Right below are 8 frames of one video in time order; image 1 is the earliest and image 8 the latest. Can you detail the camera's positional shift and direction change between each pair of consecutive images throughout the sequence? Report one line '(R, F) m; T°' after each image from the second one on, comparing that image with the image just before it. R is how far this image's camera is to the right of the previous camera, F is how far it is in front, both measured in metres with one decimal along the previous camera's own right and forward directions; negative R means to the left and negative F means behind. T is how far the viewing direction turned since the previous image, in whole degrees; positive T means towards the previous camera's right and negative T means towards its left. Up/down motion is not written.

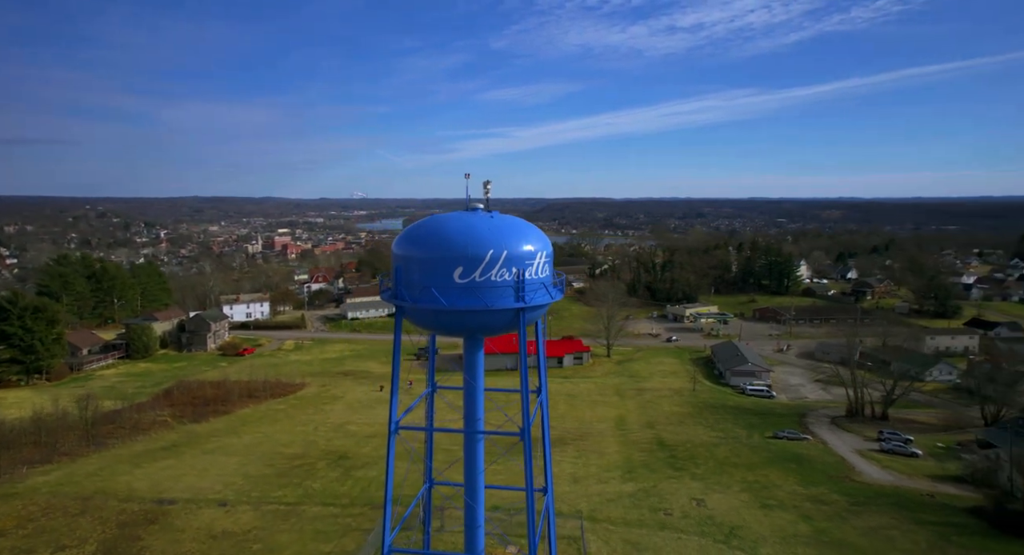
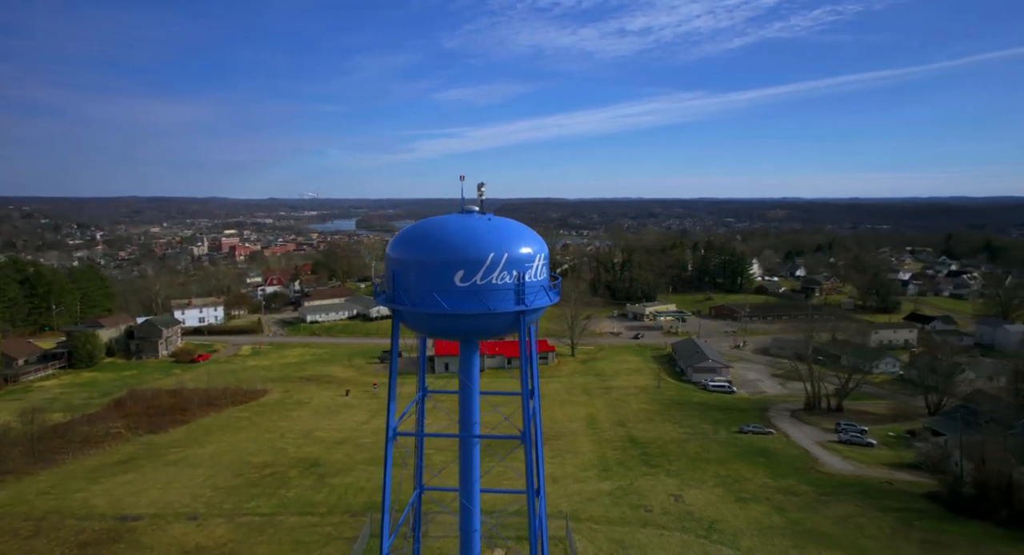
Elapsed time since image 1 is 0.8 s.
(-0.7, 0.0) m; +5°
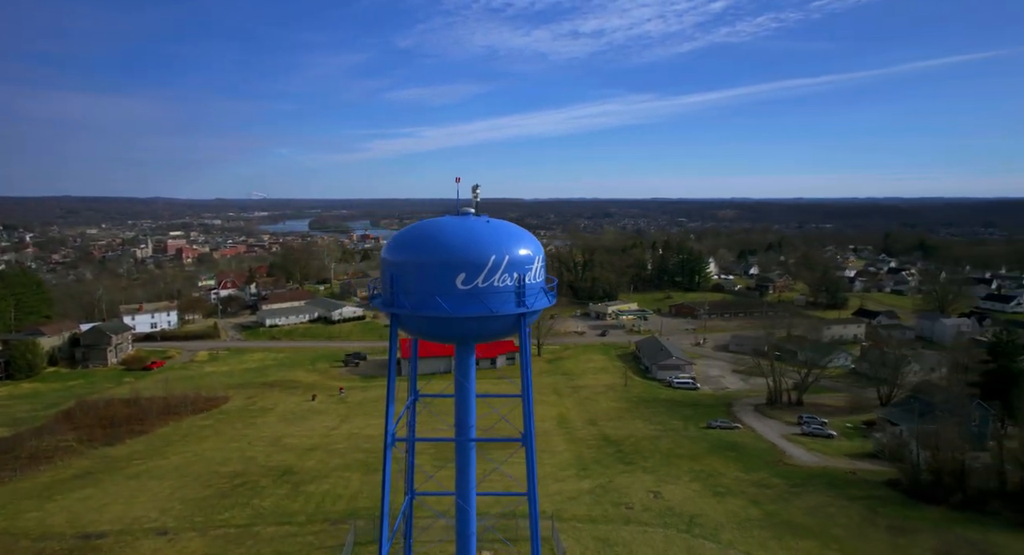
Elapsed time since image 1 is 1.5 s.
(-0.7, 0.0) m; +5°
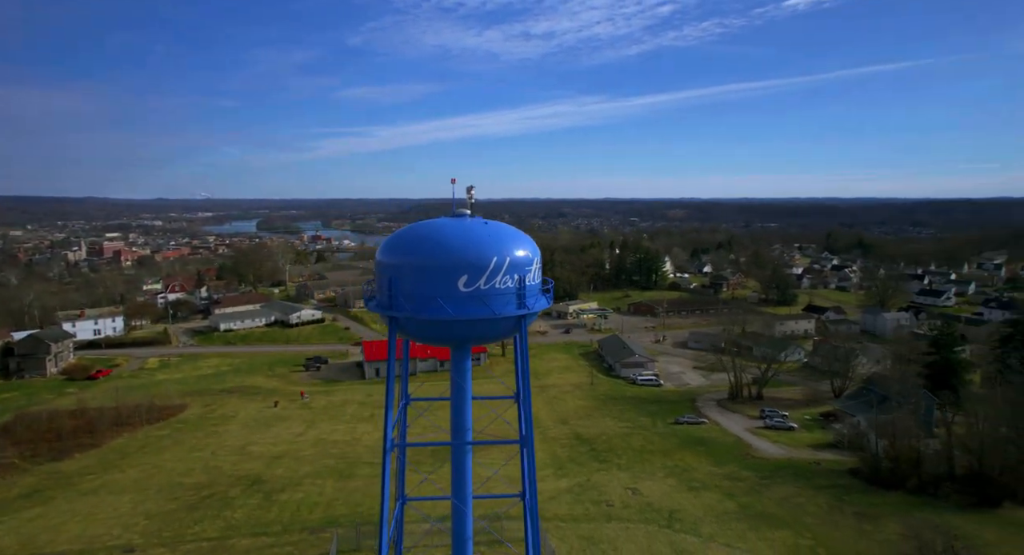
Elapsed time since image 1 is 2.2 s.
(-0.7, +0.1) m; +5°
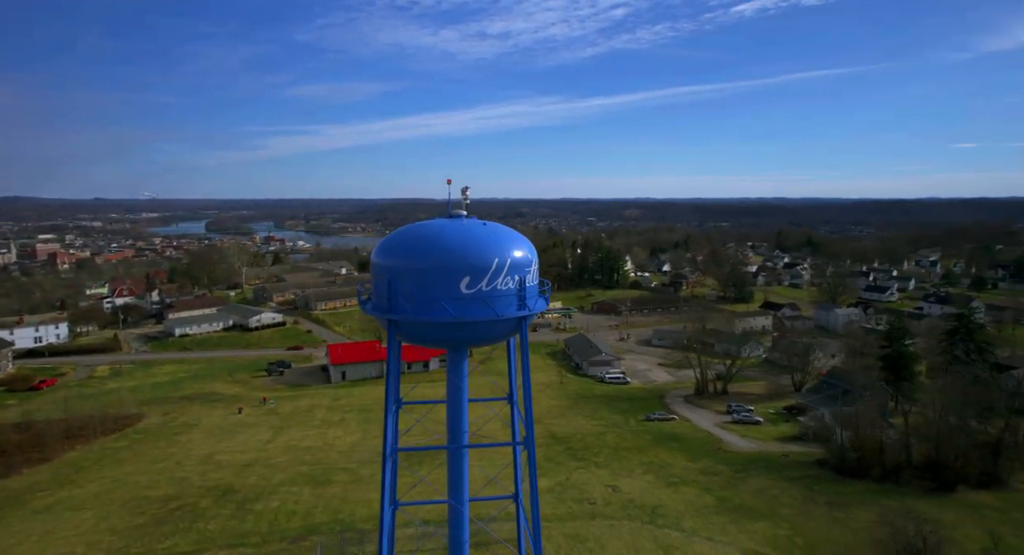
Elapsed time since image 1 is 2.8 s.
(-0.7, +0.1) m; +4°
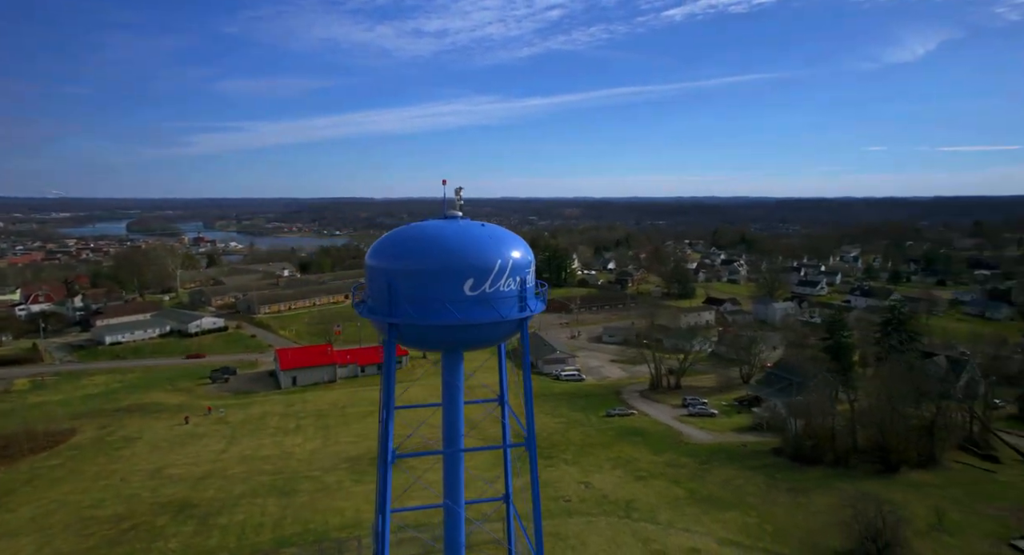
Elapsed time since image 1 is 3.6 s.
(-0.9, +0.2) m; +6°
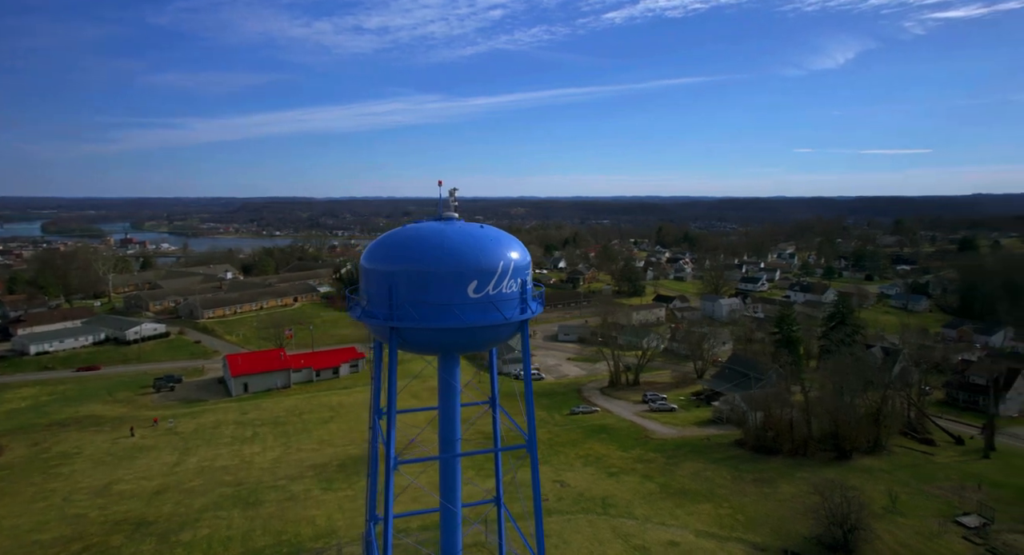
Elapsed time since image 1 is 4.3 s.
(-0.8, +0.2) m; +6°
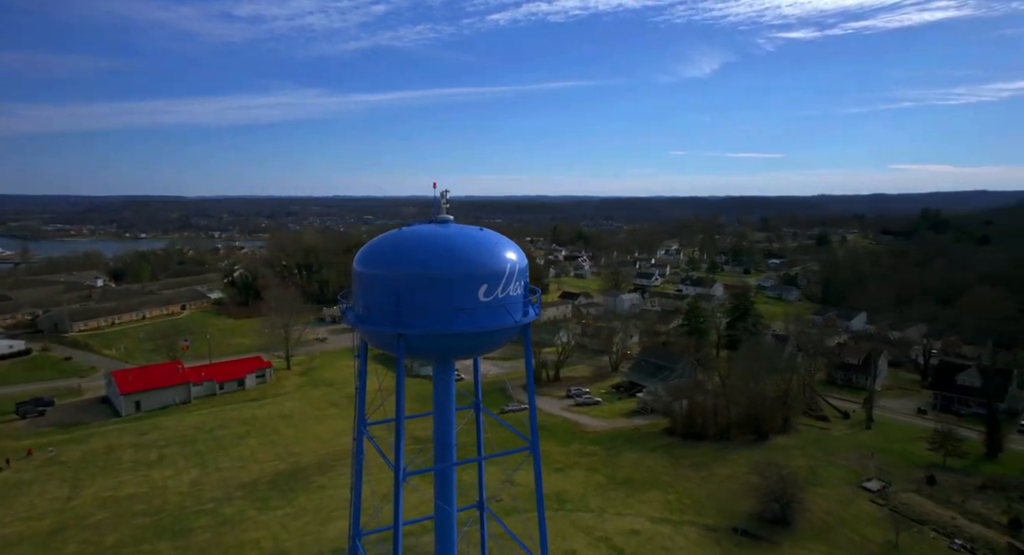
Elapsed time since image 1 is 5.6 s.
(-1.6, +0.6) m; +11°
